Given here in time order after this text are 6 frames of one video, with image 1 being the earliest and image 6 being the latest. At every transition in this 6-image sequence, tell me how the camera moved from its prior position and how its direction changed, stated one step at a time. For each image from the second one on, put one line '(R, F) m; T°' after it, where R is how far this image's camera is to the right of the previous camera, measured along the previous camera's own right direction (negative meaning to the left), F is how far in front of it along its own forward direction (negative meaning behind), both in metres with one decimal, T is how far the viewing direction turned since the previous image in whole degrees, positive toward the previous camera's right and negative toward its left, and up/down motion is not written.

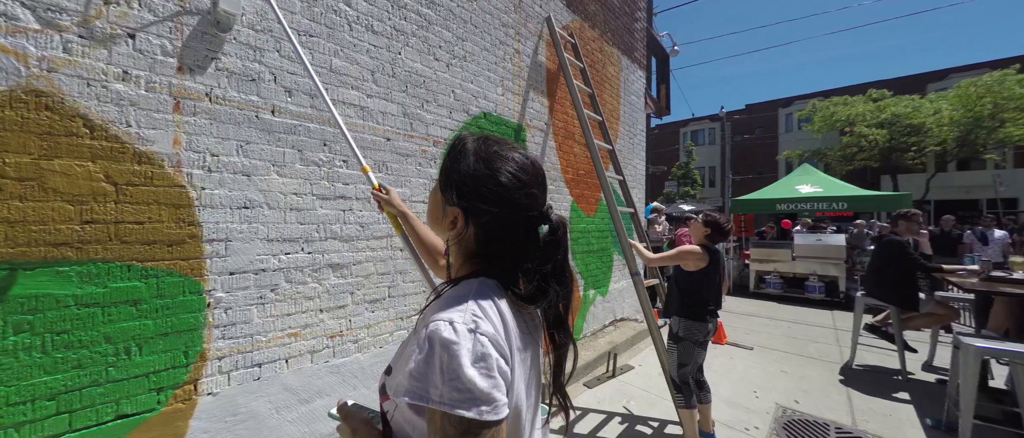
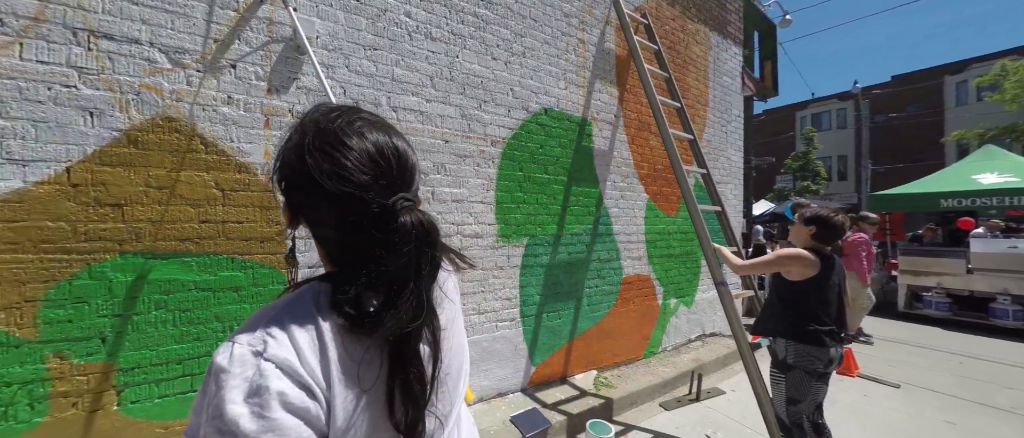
(+0.5, +0.2) m; -16°
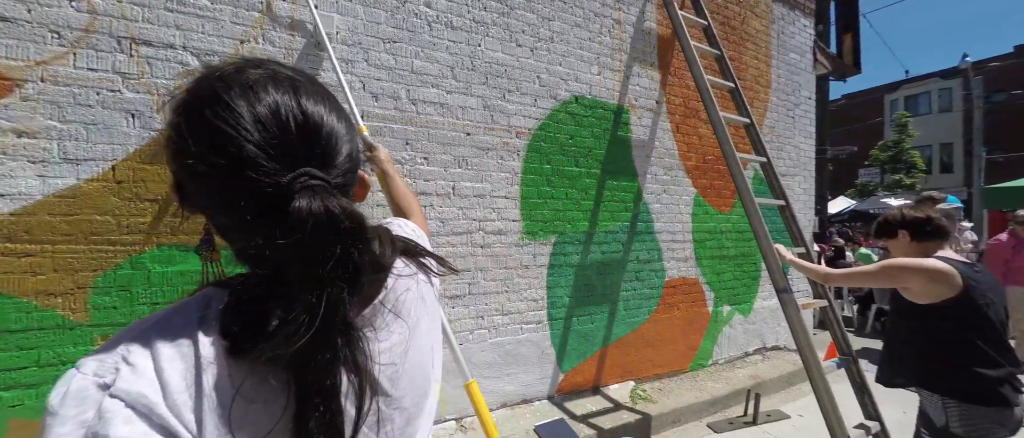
(+0.3, +0.2) m; -9°
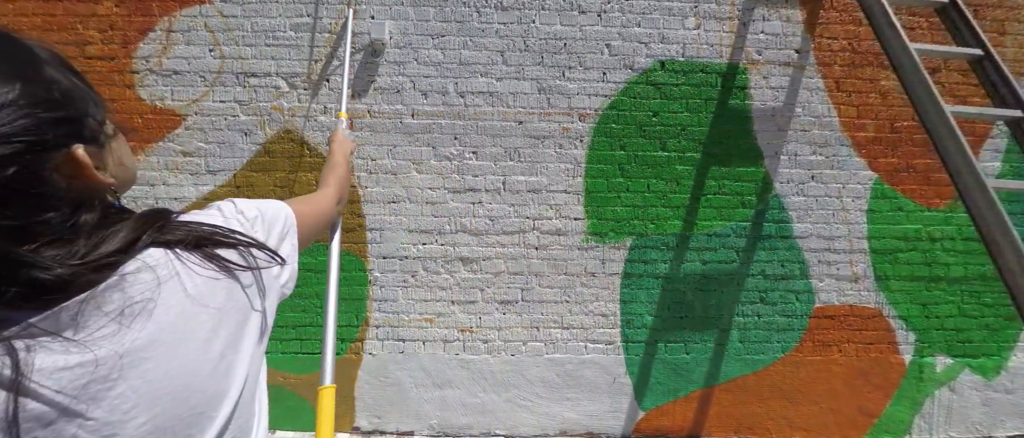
(+0.9, +0.6) m; -26°
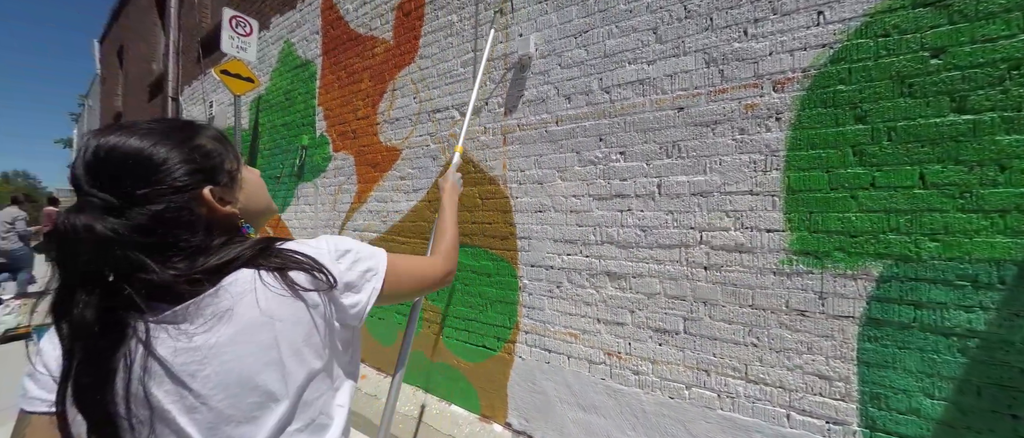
(+0.8, +0.5) m; -40°
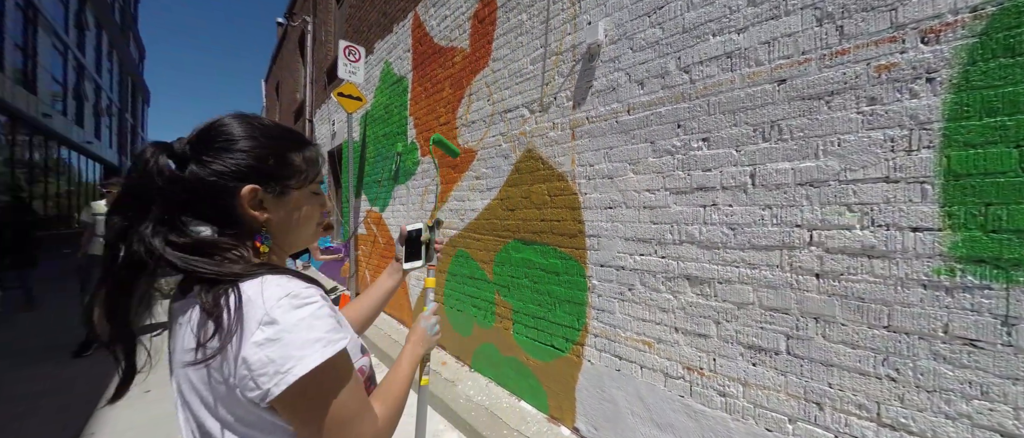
(+0.3, +0.1) m; -18°
